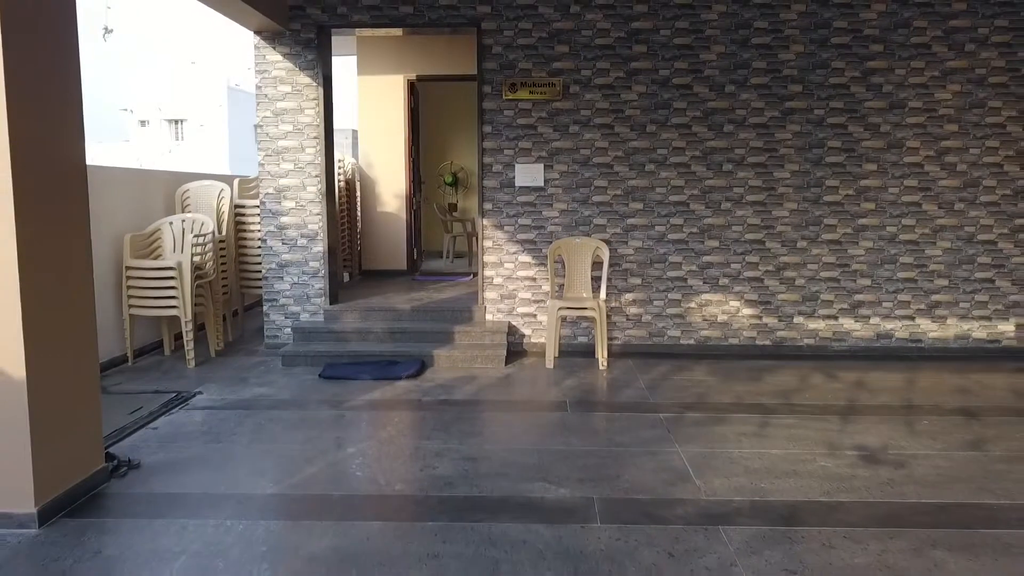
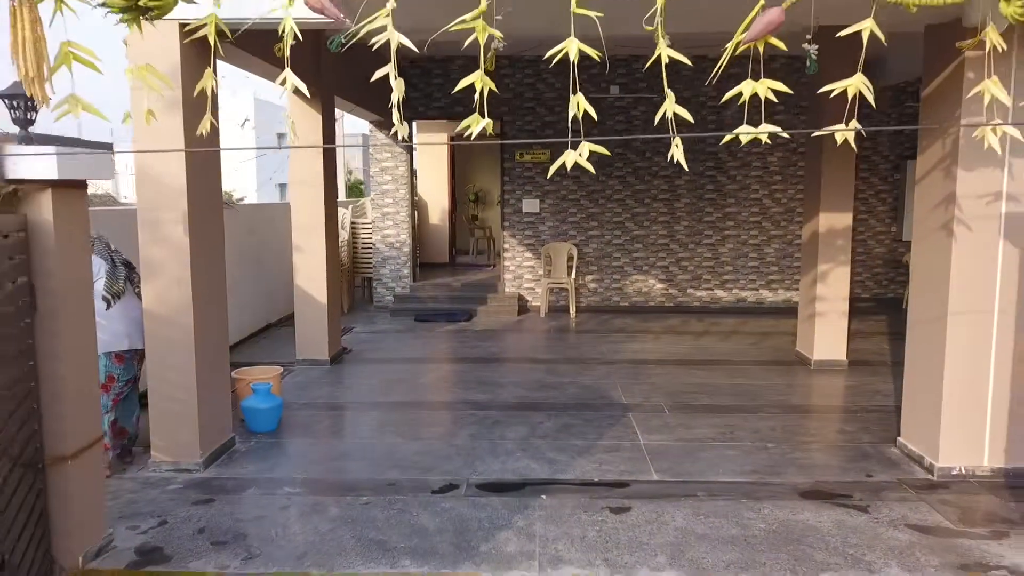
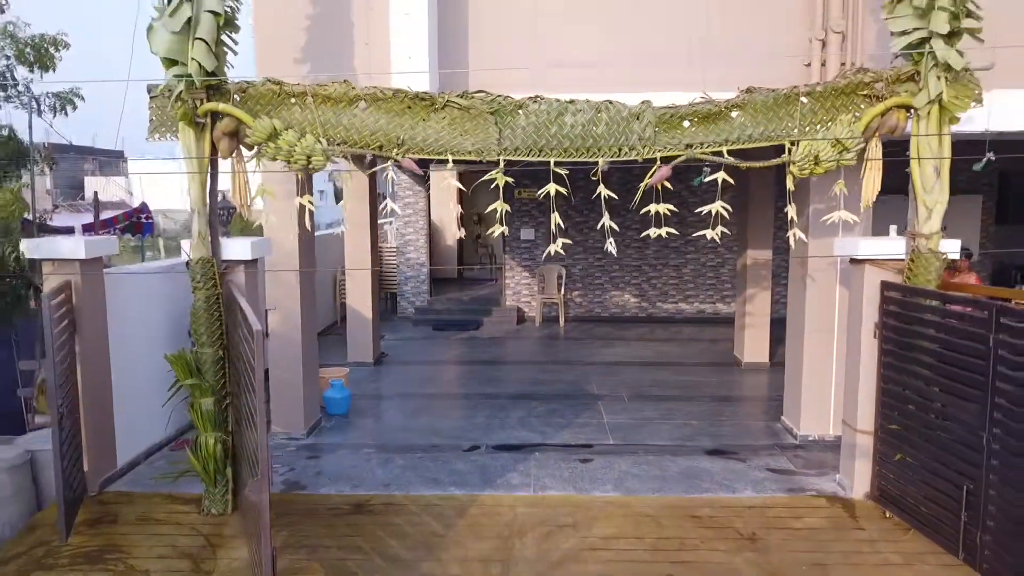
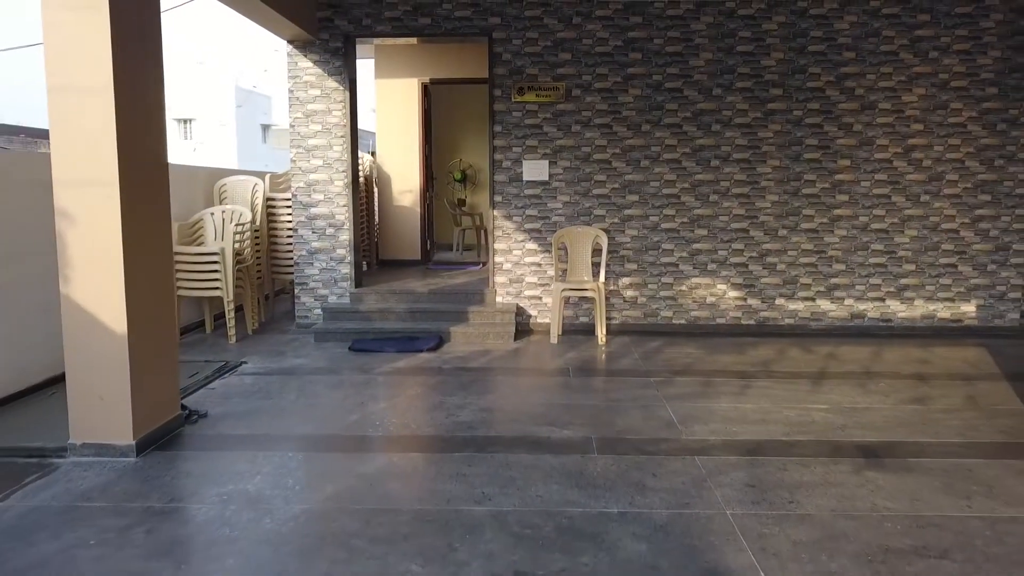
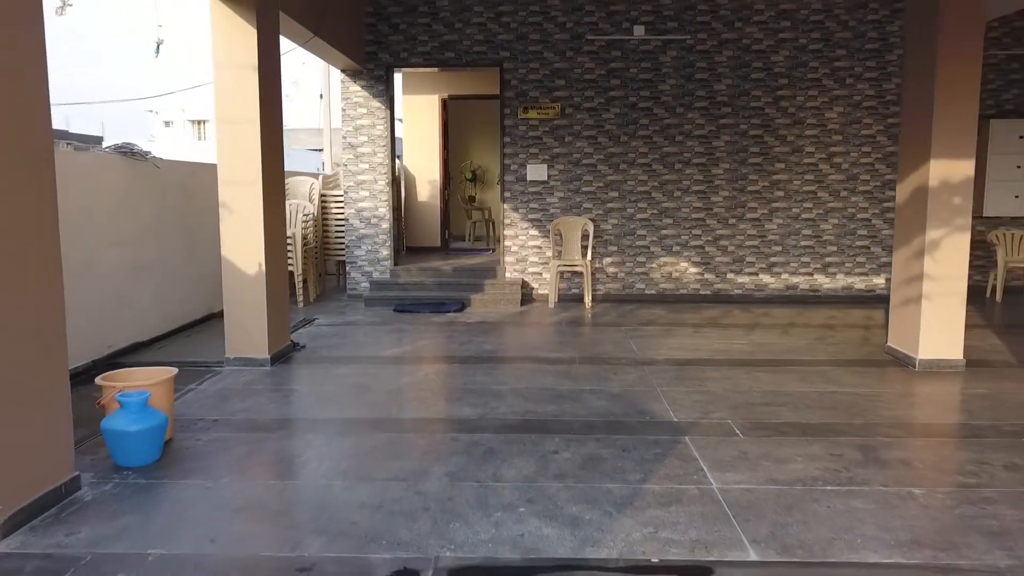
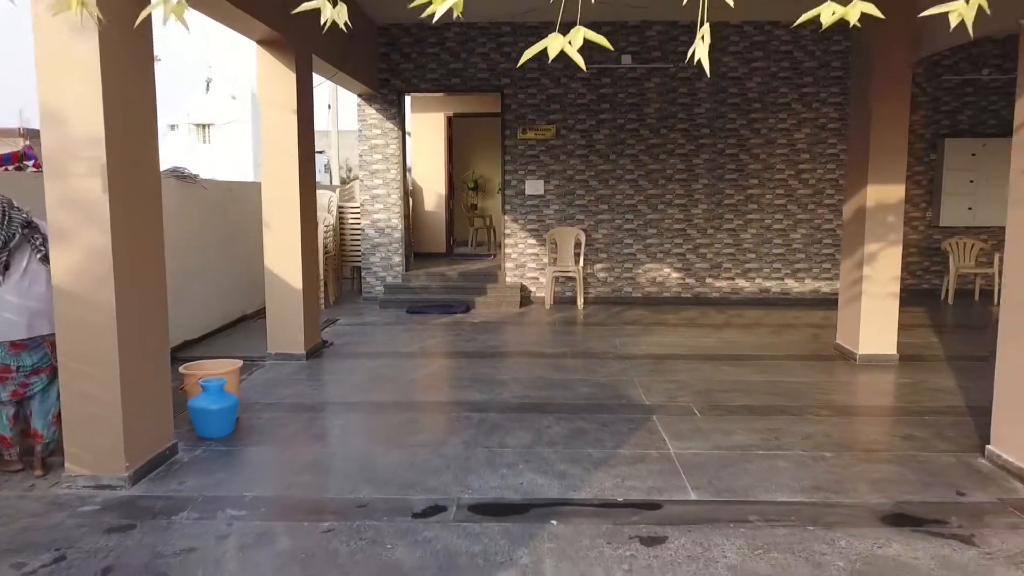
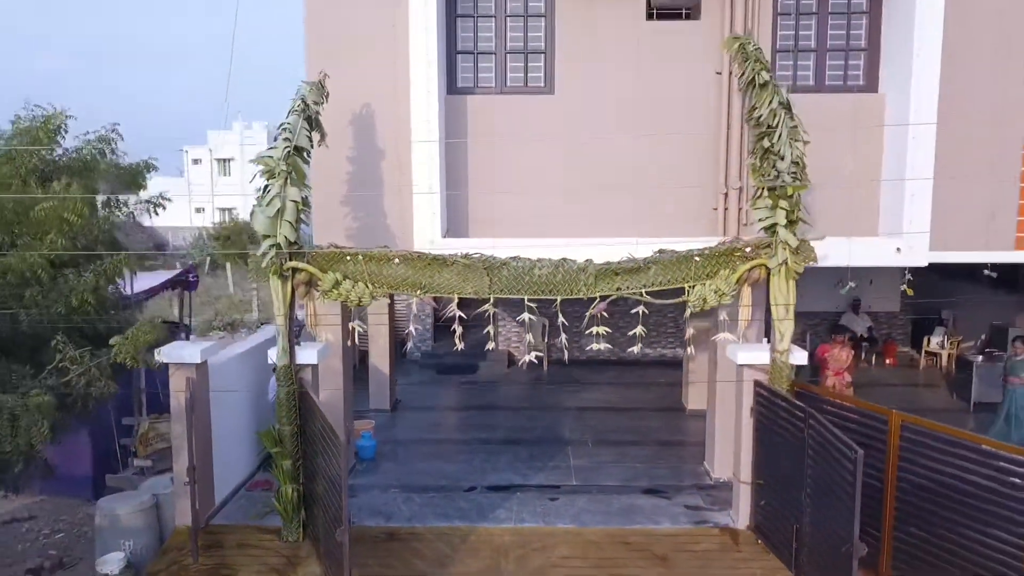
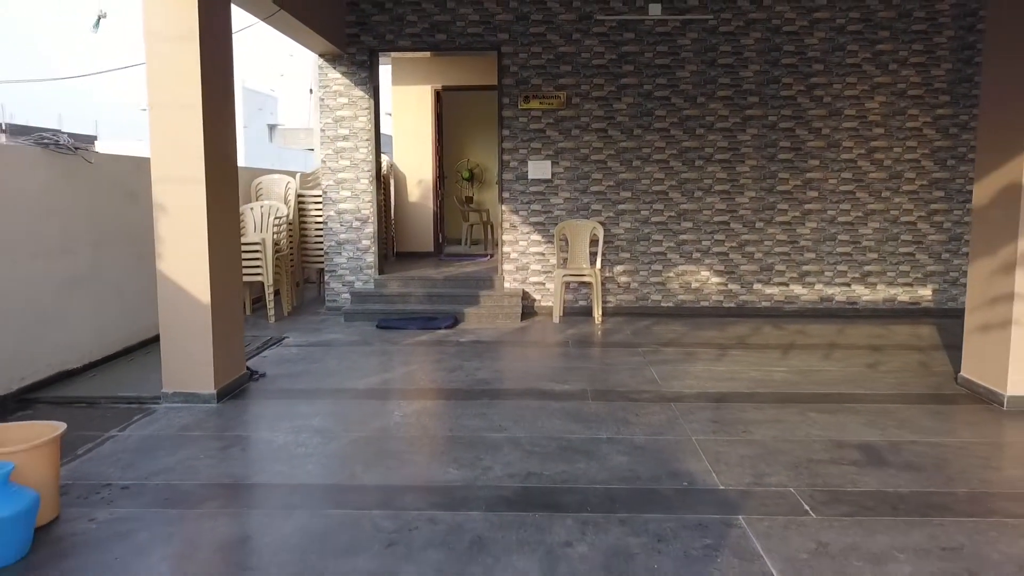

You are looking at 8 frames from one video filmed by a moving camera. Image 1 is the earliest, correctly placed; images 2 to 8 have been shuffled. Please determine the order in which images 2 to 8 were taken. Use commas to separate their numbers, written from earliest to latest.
4, 8, 5, 6, 2, 3, 7
